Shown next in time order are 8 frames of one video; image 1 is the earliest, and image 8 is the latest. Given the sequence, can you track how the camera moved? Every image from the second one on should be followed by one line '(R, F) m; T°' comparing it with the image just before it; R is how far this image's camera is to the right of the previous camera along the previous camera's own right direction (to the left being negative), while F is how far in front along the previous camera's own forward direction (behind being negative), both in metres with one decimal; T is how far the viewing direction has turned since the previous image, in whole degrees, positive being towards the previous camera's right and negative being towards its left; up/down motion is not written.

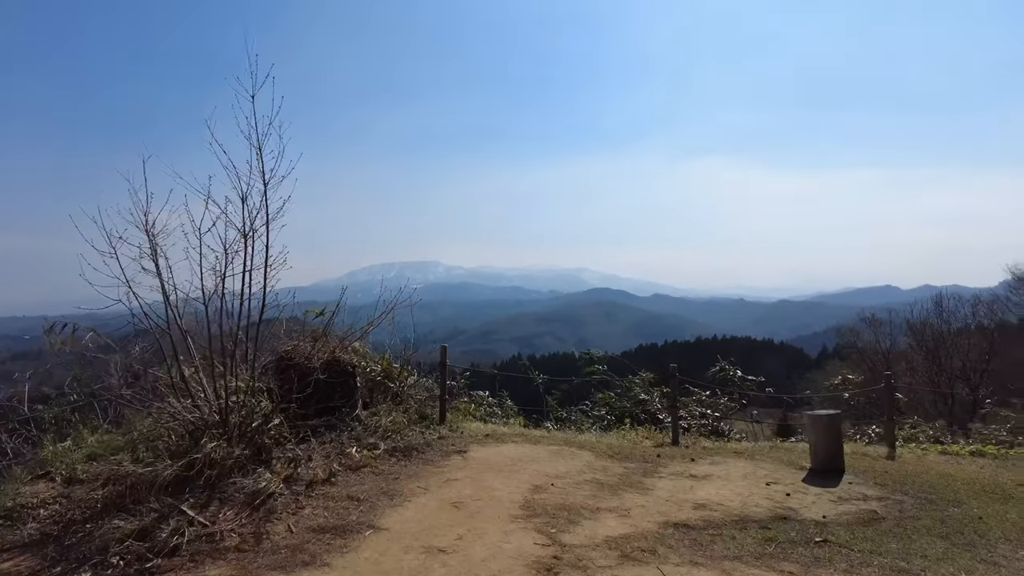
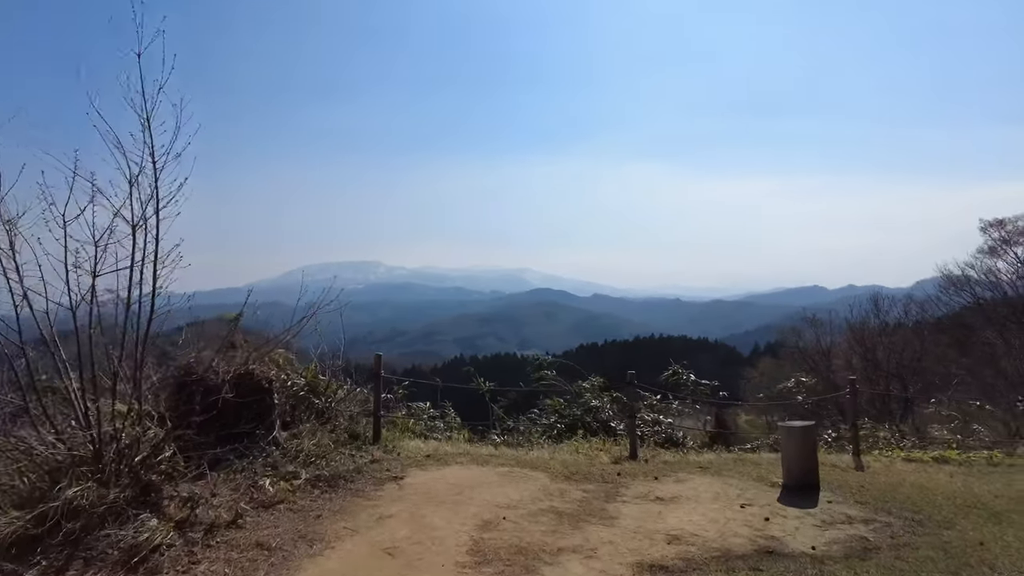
(0.0, +0.5) m; +5°
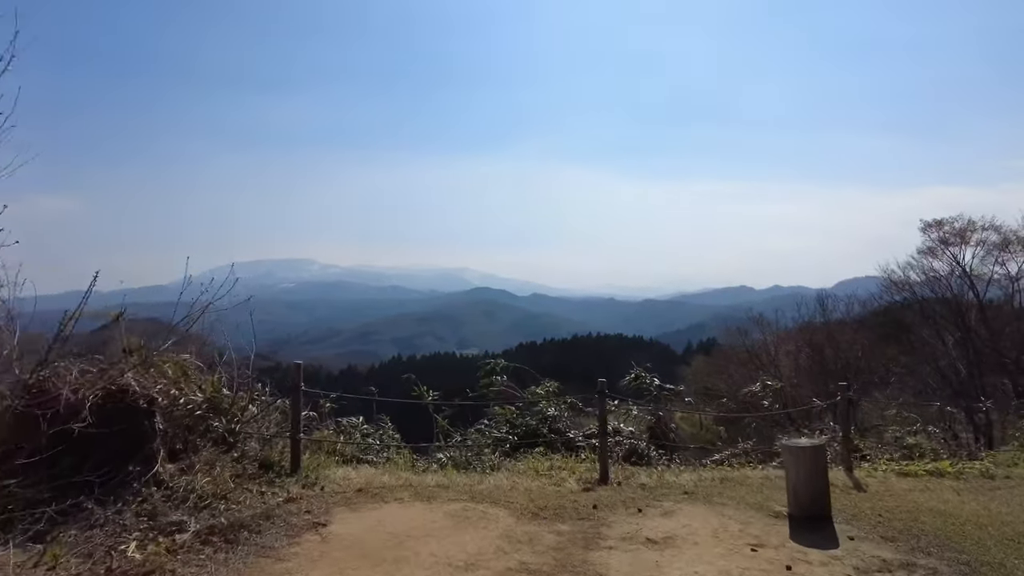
(-0.1, +0.7) m; +6°
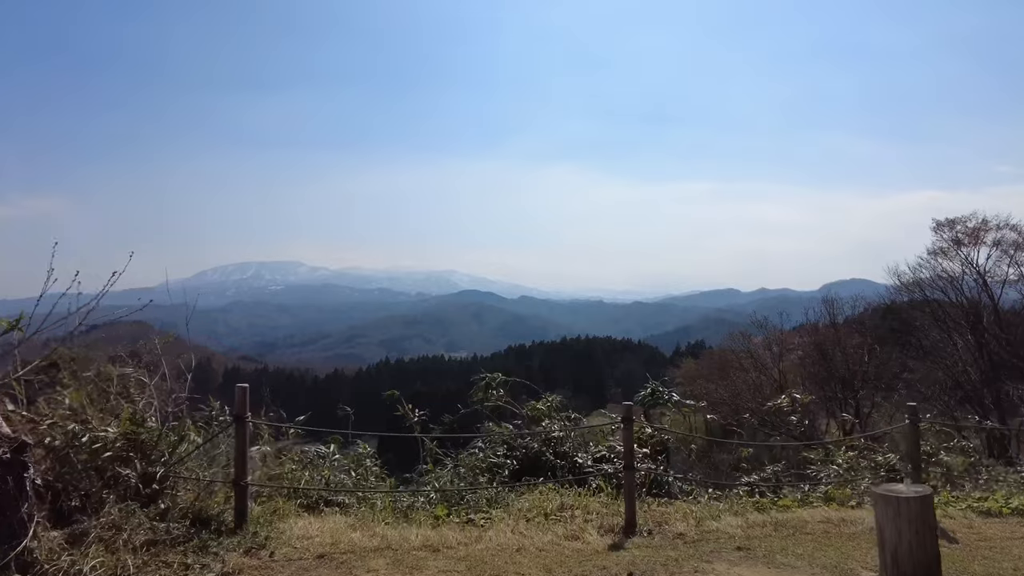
(-0.1, +0.8) m; +1°
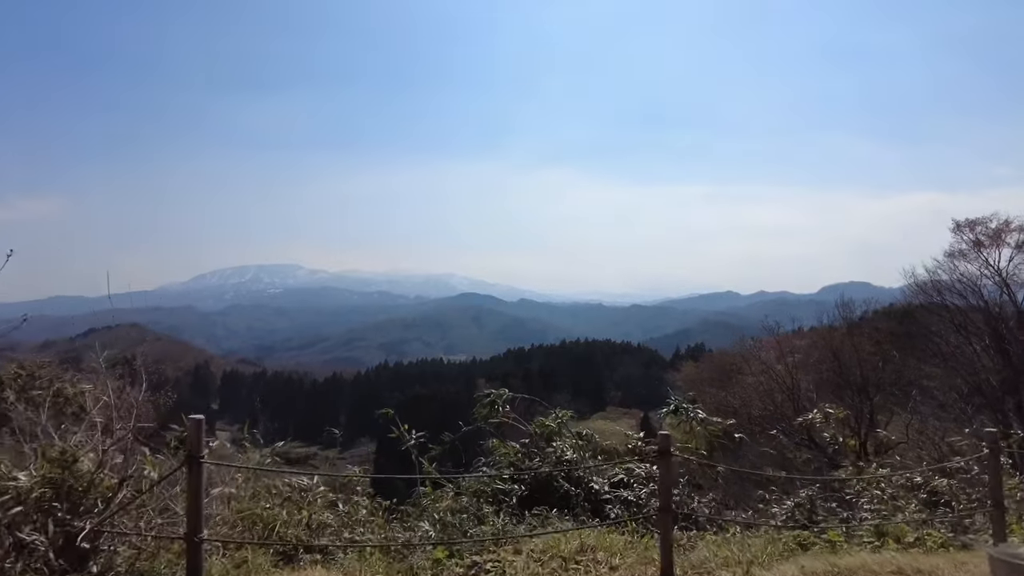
(-0.1, +0.5) m; 0°
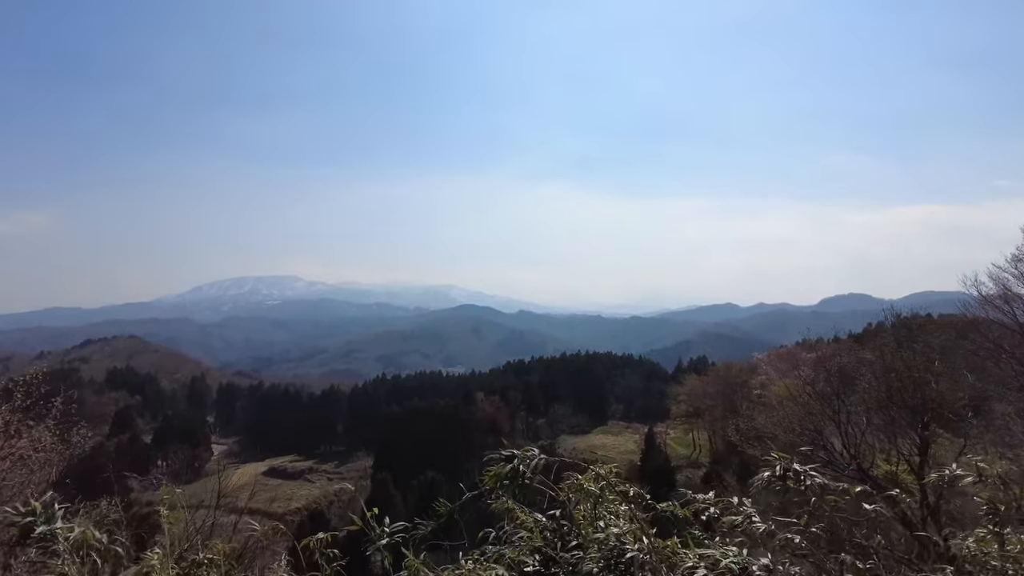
(-0.2, +1.5) m; 0°
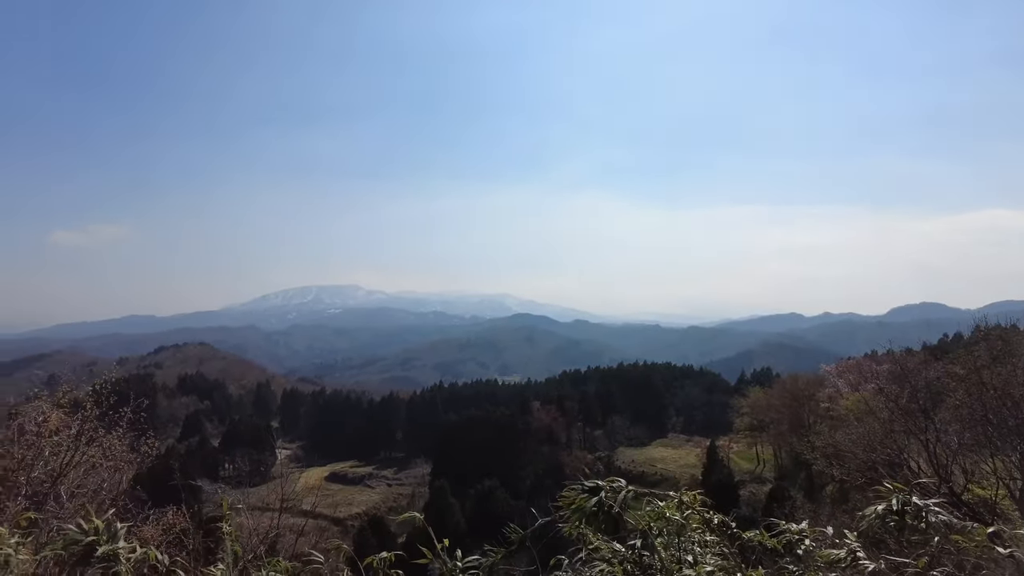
(-0.5, +0.4) m; -5°
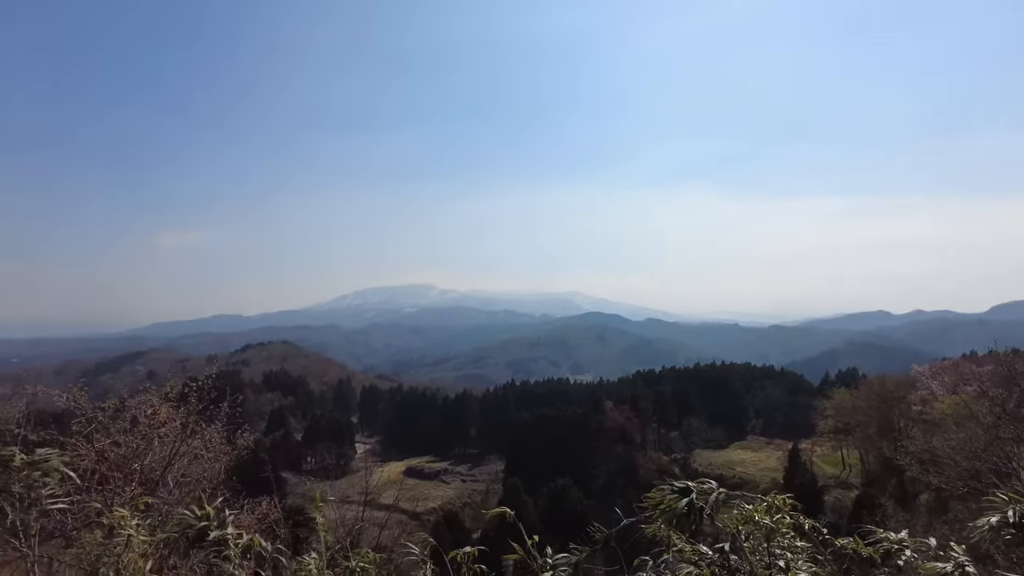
(-0.3, -0.1) m; -7°
